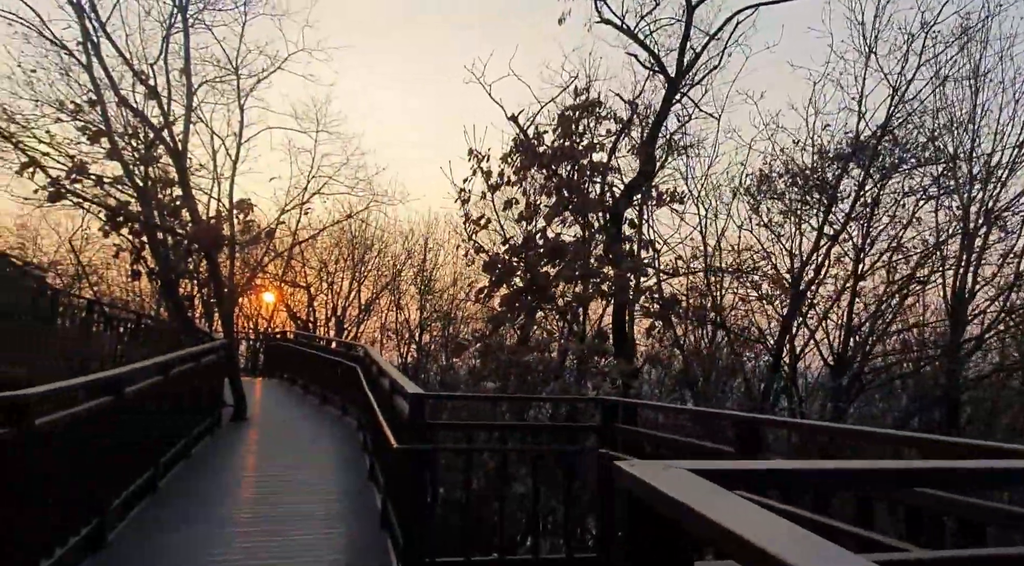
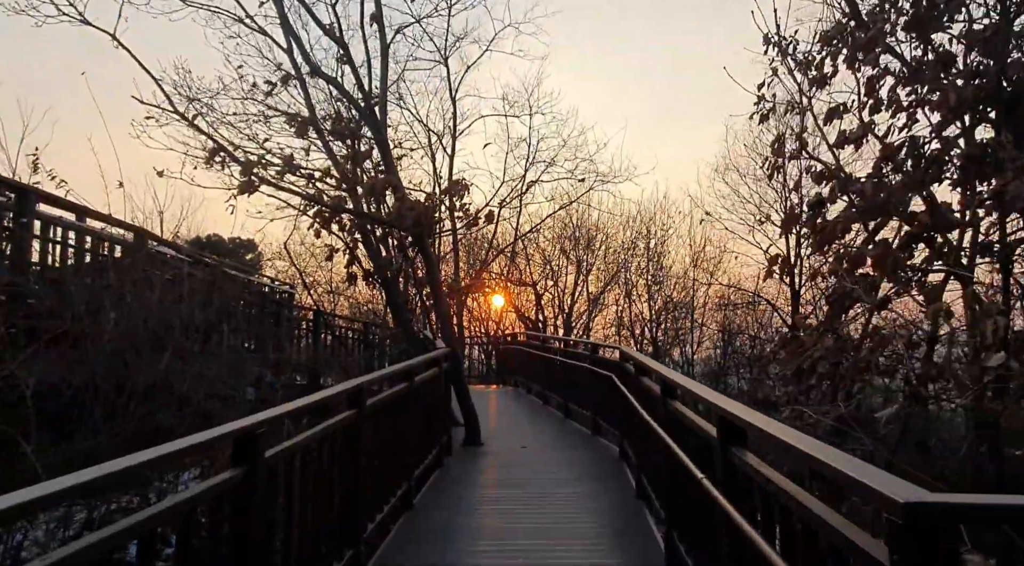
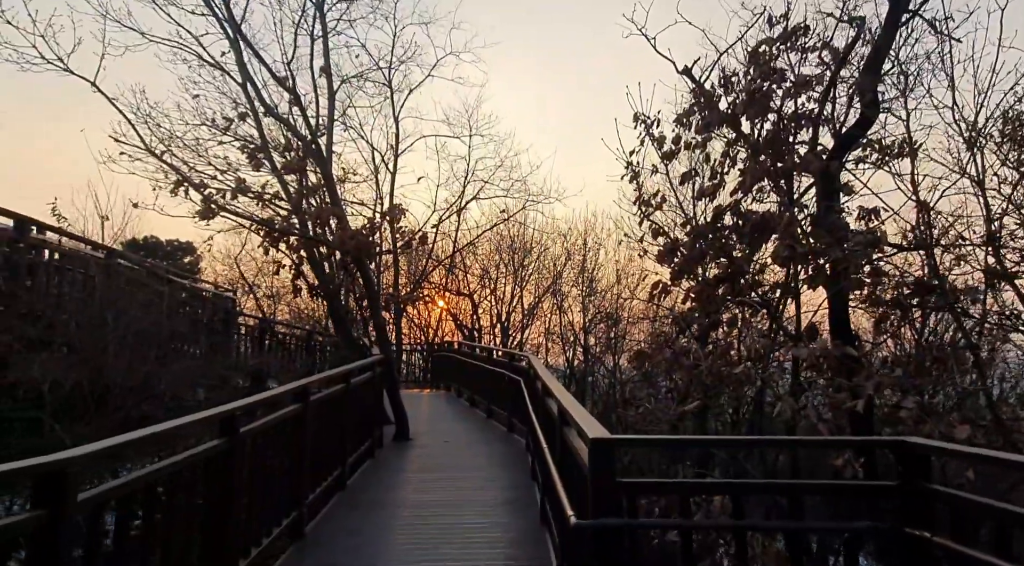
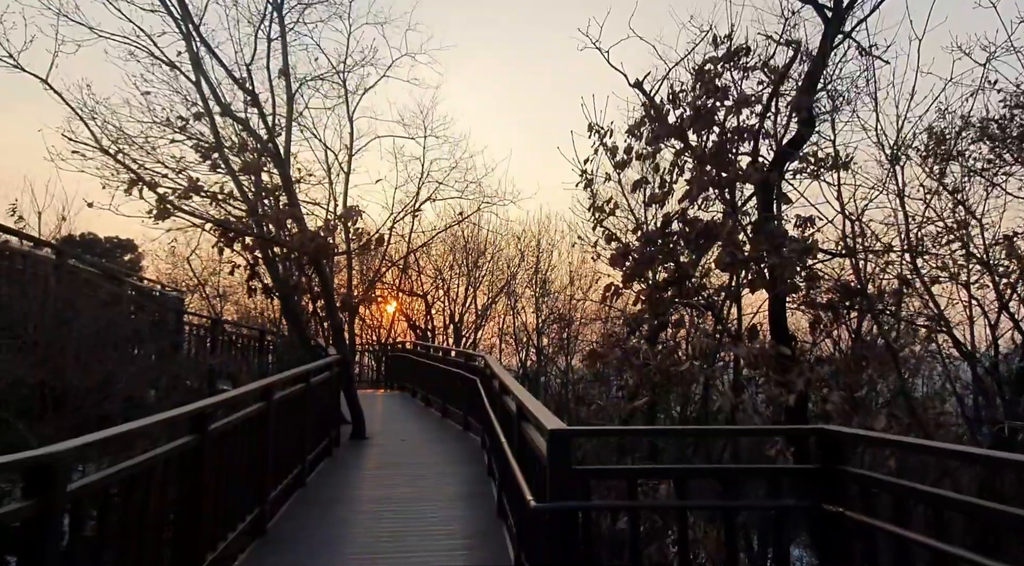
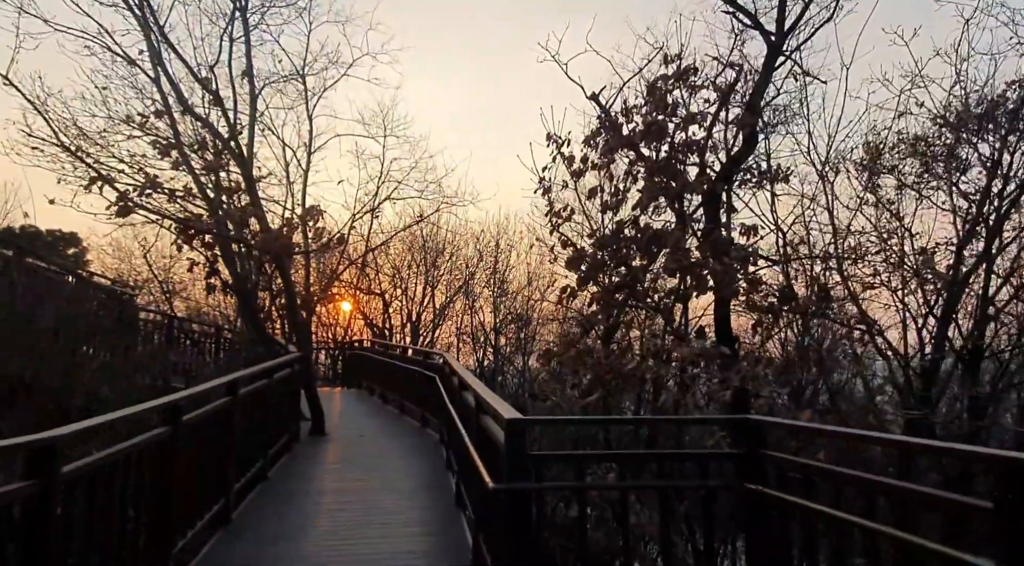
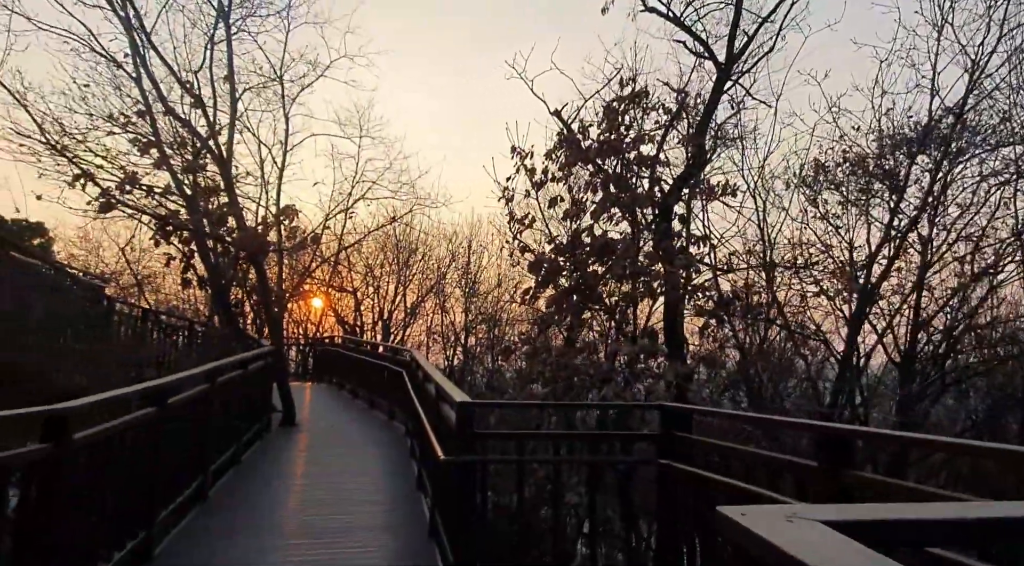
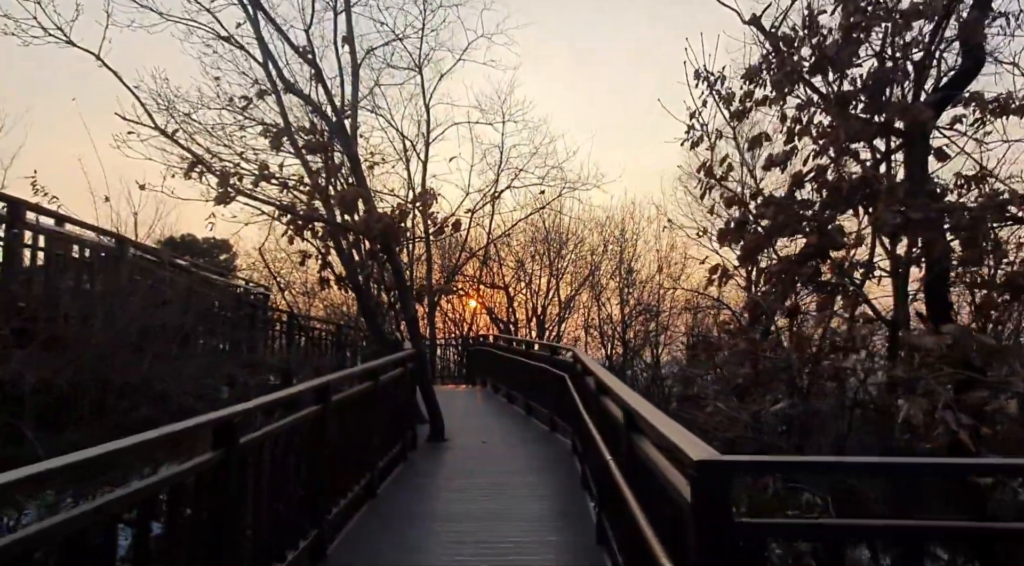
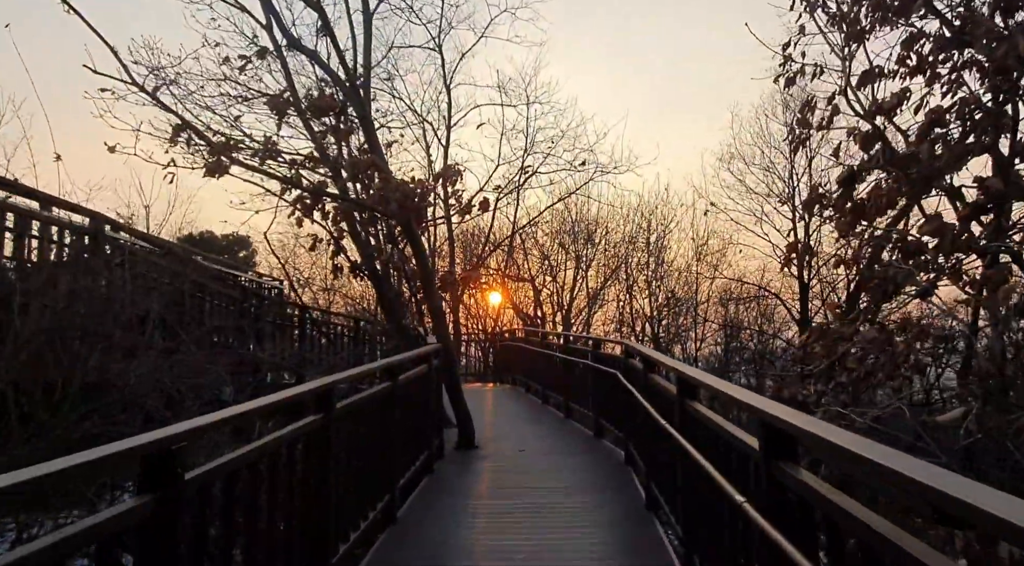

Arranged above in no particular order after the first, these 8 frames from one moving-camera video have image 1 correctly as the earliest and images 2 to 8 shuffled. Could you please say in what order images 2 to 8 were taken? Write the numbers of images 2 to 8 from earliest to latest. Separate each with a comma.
6, 5, 4, 3, 7, 2, 8
